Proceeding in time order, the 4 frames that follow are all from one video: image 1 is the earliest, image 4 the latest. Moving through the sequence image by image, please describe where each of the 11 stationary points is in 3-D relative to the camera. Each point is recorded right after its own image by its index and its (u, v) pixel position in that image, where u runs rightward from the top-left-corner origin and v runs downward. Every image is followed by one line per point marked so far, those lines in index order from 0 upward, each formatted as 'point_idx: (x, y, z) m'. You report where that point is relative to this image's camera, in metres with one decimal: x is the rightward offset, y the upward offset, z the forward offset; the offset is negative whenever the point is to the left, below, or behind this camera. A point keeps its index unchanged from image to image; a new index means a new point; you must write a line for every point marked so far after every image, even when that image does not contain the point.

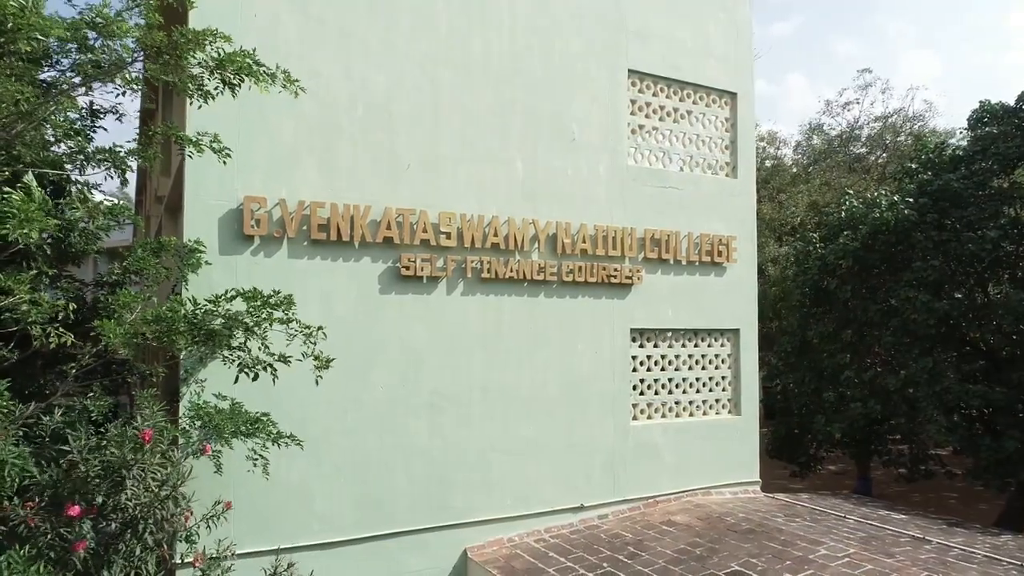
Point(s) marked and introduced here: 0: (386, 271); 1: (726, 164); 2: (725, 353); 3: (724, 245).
0: (-0.9, +0.1, +5.0) m
1: (+2.1, +1.2, +6.7) m
2: (+2.0, -0.6, +6.7) m
3: (+2.0, +0.4, +6.5) m
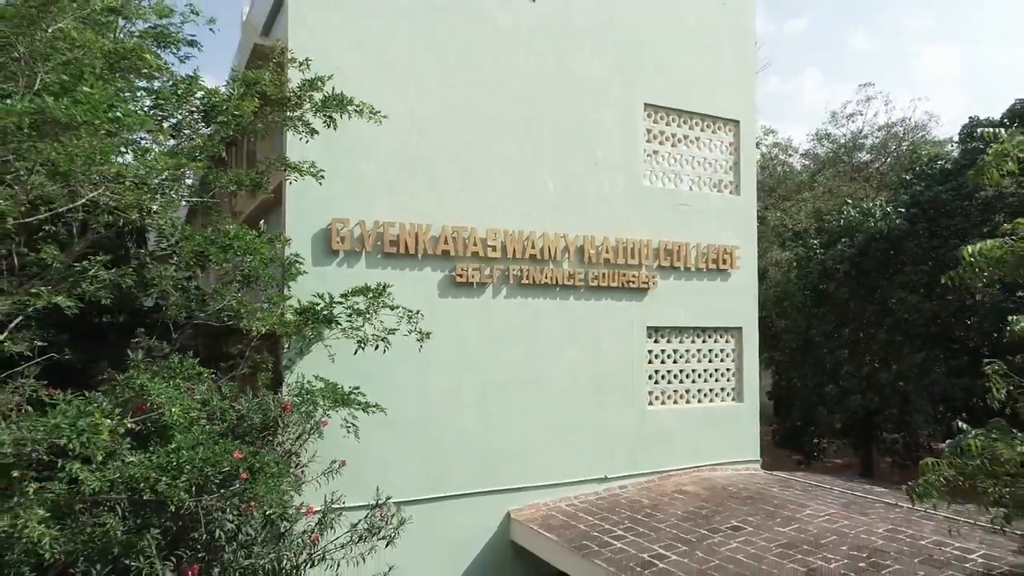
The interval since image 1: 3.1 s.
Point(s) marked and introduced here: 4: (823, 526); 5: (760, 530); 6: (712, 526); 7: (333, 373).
0: (-0.6, +0.1, +6.0) m
1: (+2.4, +1.2, +7.7) m
2: (+2.4, -0.7, +7.6) m
3: (+2.3, +0.4, +7.5) m
4: (+2.4, -1.9, +5.4) m
5: (+1.9, -1.9, +5.4) m
6: (+1.6, -1.9, +5.5) m
7: (-1.4, -0.7, +5.5) m
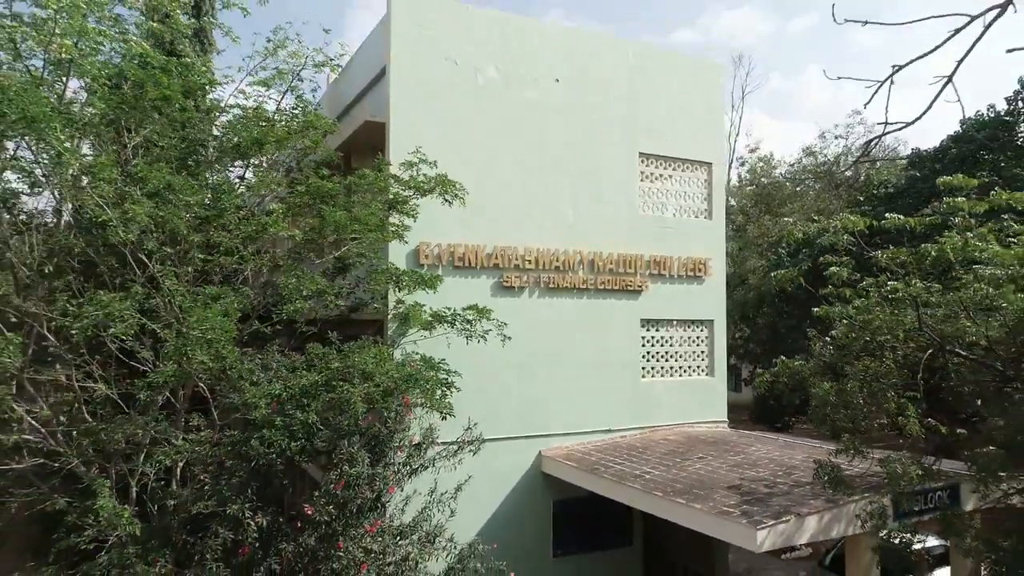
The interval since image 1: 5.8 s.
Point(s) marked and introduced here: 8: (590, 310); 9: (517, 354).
0: (-0.2, +0.1, +8.4) m
1: (+2.8, +1.1, +10.0) m
2: (+2.8, -0.7, +10.0) m
3: (+2.7, +0.3, +9.8) m
4: (+2.8, -1.9, +7.8) m
5: (+2.3, -1.9, +7.7) m
6: (+2.0, -1.9, +7.8) m
7: (-1.0, -0.7, +7.9) m
8: (+1.0, -0.3, +9.0) m
9: (0.0, -0.8, +8.4) m
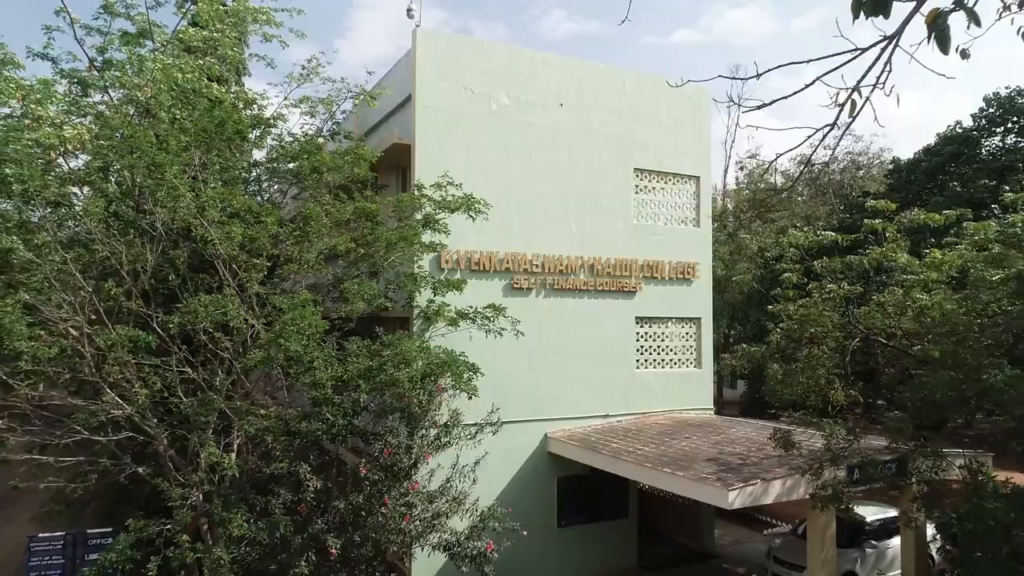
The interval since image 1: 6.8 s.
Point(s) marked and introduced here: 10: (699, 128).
0: (-0.1, 0.0, +9.5) m
1: (+2.9, +1.1, +11.2) m
2: (+2.9, -0.7, +11.1) m
3: (+2.9, +0.3, +10.9) m
4: (+2.9, -1.9, +8.9) m
5: (+2.4, -1.9, +8.8) m
6: (+2.1, -1.9, +8.9) m
7: (-0.9, -0.7, +9.0) m
8: (+1.1, -0.3, +10.1) m
9: (+0.2, -0.8, +9.6) m
10: (+3.1, +2.6, +11.2) m
